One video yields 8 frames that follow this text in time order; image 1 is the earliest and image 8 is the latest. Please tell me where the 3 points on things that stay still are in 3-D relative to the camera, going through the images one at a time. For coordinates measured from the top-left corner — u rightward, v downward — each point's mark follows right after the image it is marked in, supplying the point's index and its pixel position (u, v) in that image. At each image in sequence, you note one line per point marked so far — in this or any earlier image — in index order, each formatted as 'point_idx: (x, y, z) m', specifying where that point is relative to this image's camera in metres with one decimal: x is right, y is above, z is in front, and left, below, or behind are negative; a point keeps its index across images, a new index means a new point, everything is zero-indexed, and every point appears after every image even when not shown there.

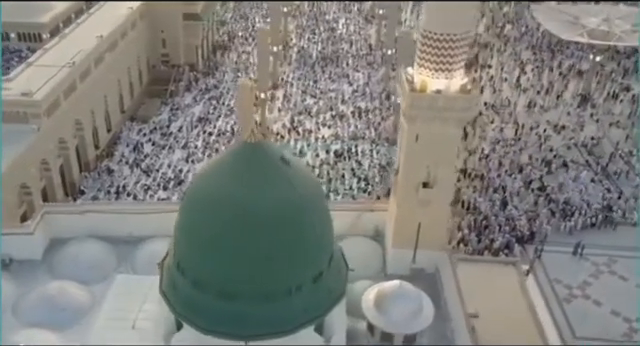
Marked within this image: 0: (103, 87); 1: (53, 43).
0: (-6.0, +2.4, +16.6) m
1: (-7.1, +3.5, +15.9) m
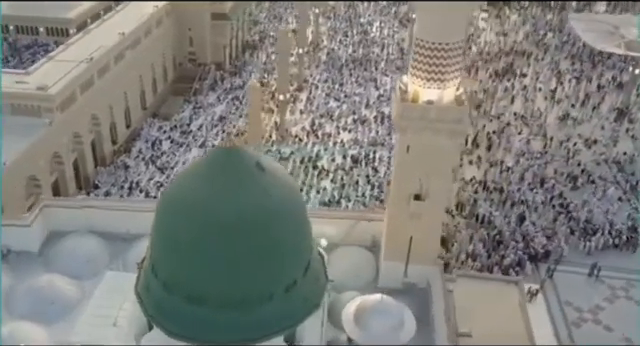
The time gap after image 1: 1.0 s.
0: (-5.5, +2.5, +16.9) m
1: (-6.6, +3.7, +16.3) m
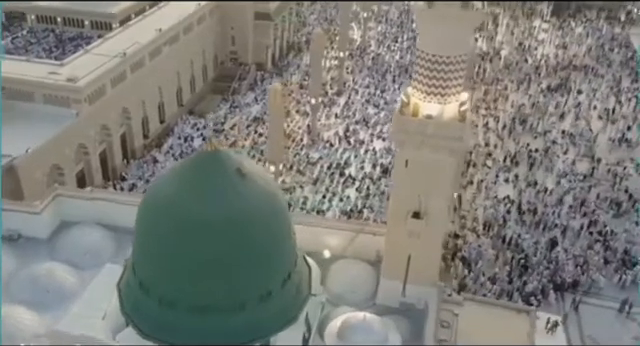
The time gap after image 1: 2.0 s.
0: (-4.6, +2.7, +17.2) m
1: (-5.7, +3.9, +16.7) m
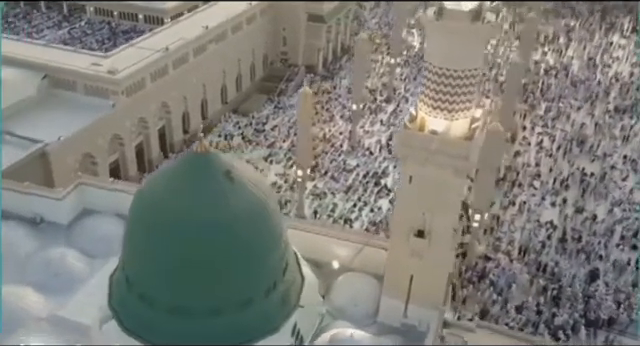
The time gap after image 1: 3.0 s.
0: (-3.4, +2.8, +17.4) m
1: (-4.4, +4.1, +17.1) m
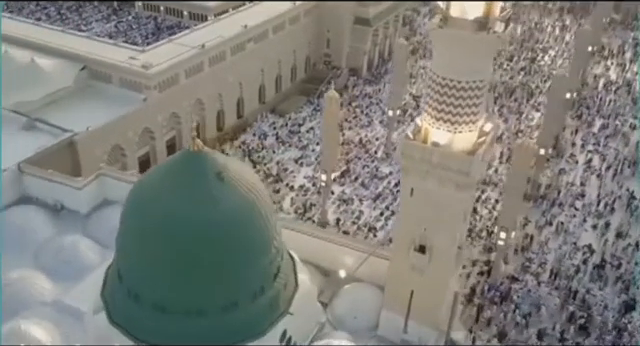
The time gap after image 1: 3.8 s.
0: (-2.3, +2.9, +17.5) m
1: (-3.3, +4.2, +17.3) m
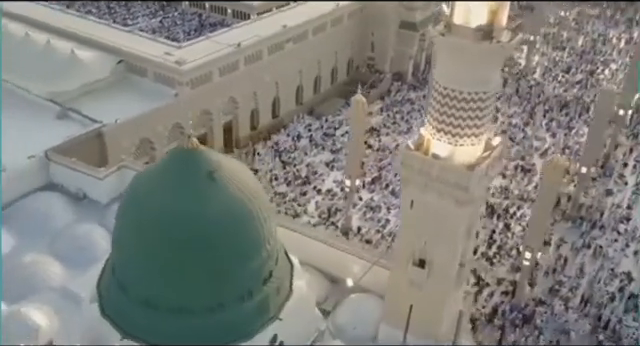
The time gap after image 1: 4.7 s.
0: (-1.2, +2.9, +17.4) m
1: (-2.1, +4.3, +17.3) m
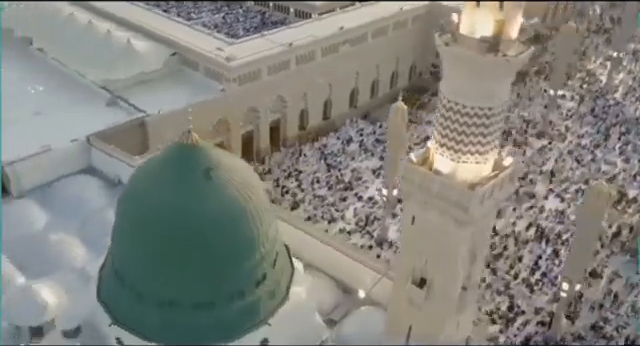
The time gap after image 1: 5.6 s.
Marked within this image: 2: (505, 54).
0: (+0.4, +2.8, +17.2) m
1: (-0.4, +4.3, +17.3) m
2: (+1.9, +1.2, +6.2) m
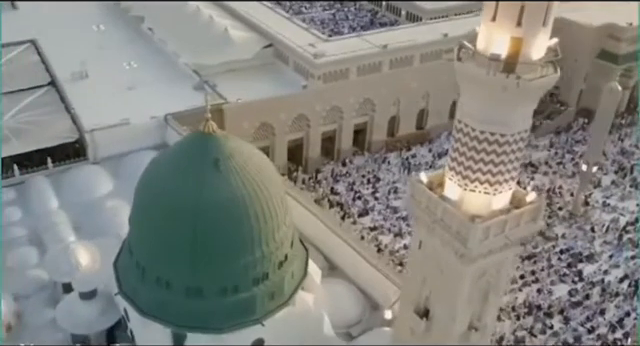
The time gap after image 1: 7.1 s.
0: (+3.0, +2.4, +16.4) m
1: (+2.5, +4.0, +16.6) m
2: (+1.8, +0.9, +5.3) m
